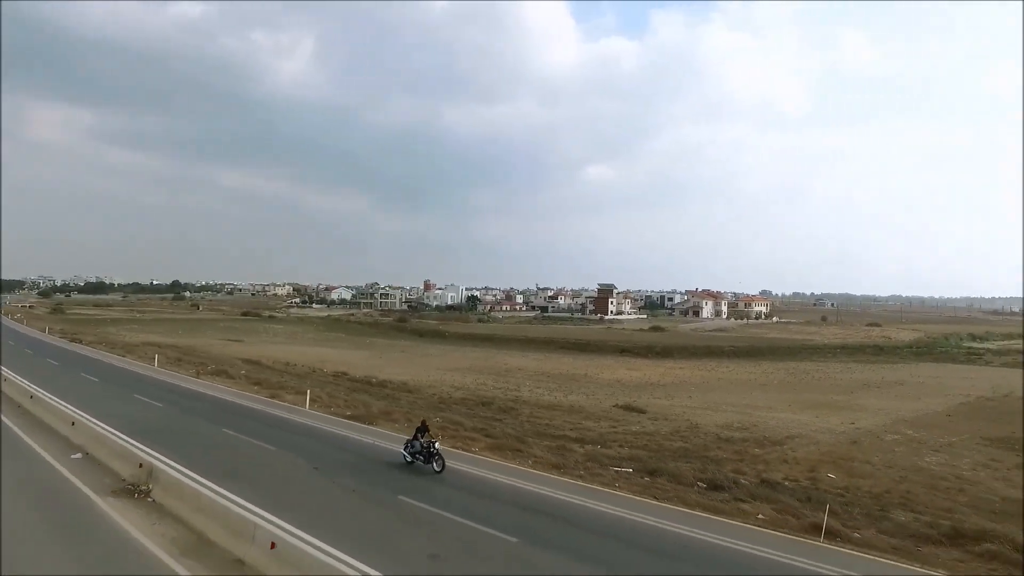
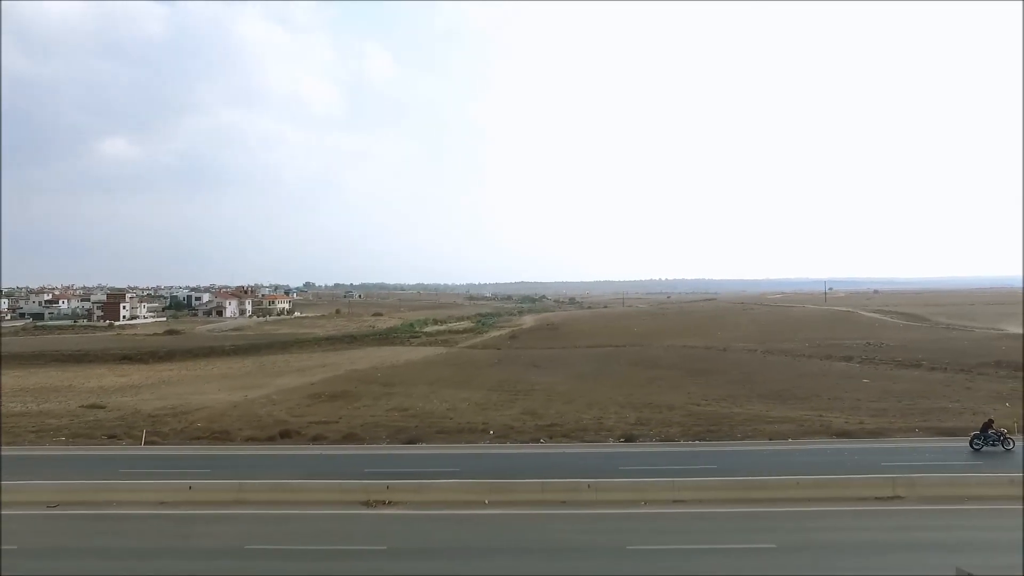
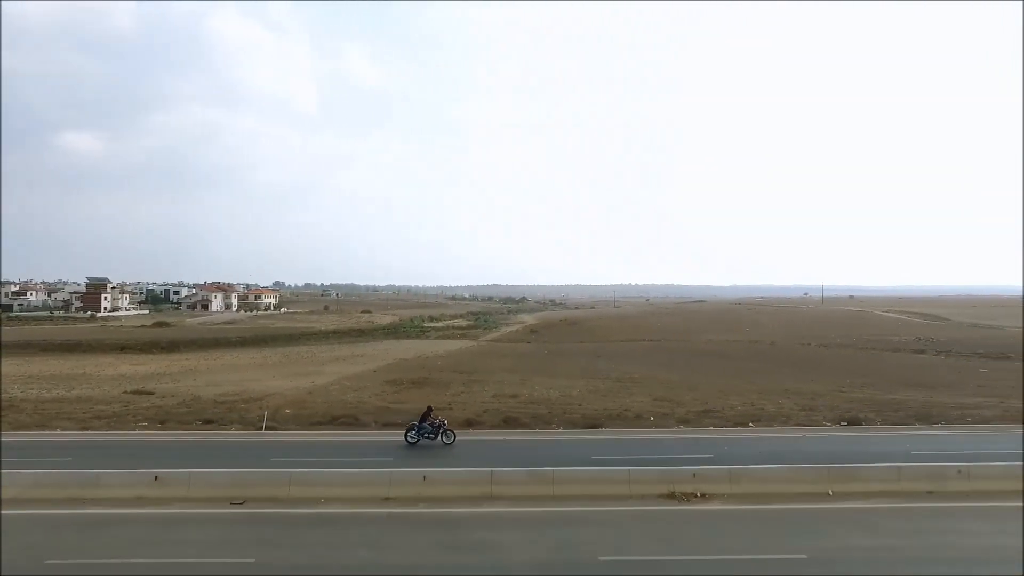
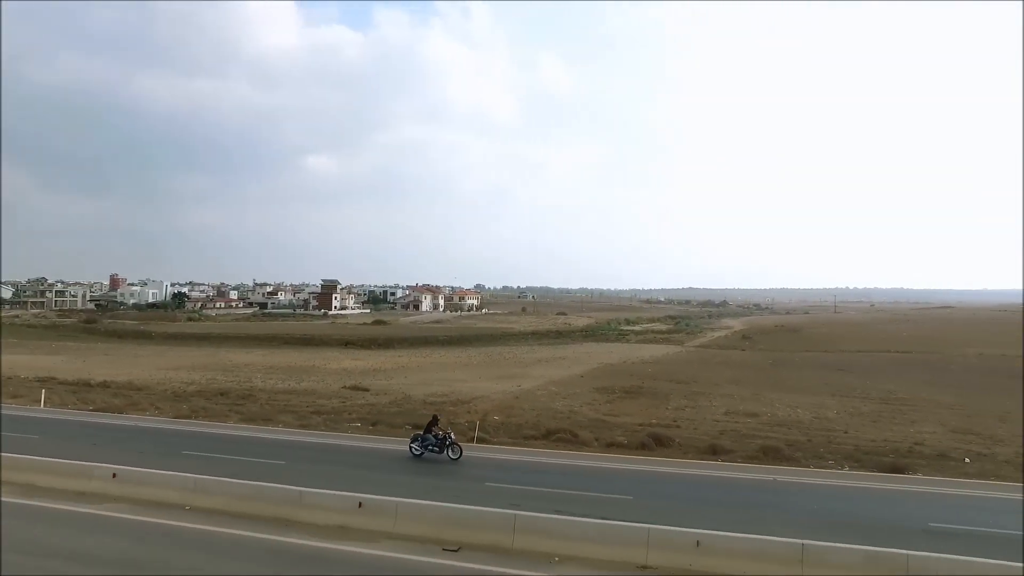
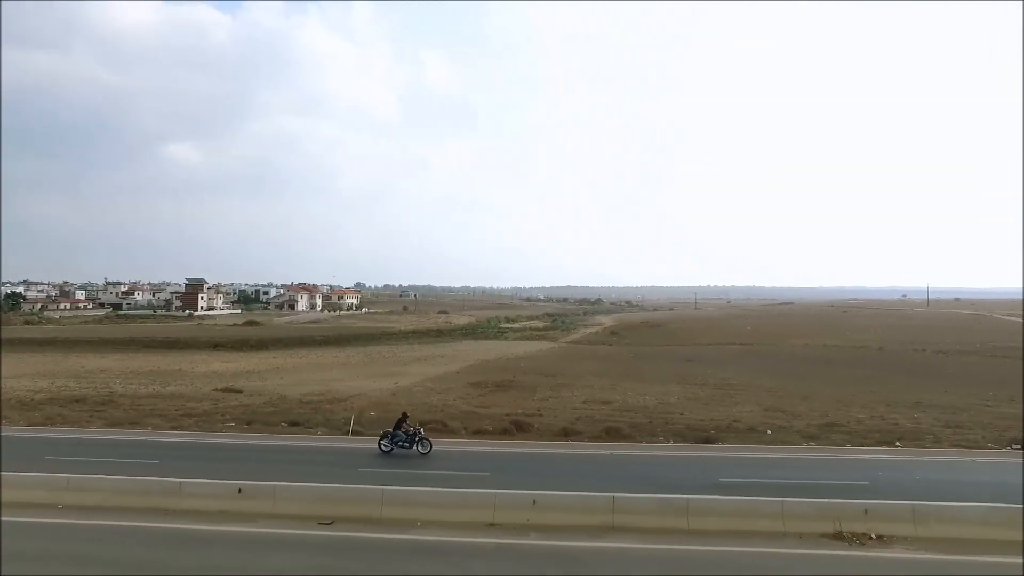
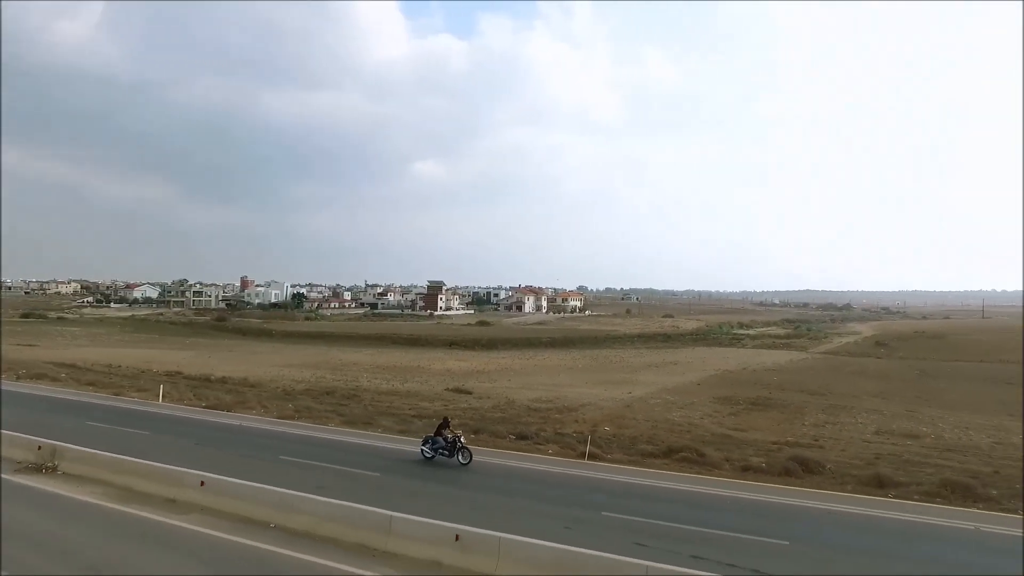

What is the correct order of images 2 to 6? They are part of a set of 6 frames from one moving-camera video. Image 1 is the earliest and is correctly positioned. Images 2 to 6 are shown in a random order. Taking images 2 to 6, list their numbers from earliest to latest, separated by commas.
6, 4, 5, 3, 2
